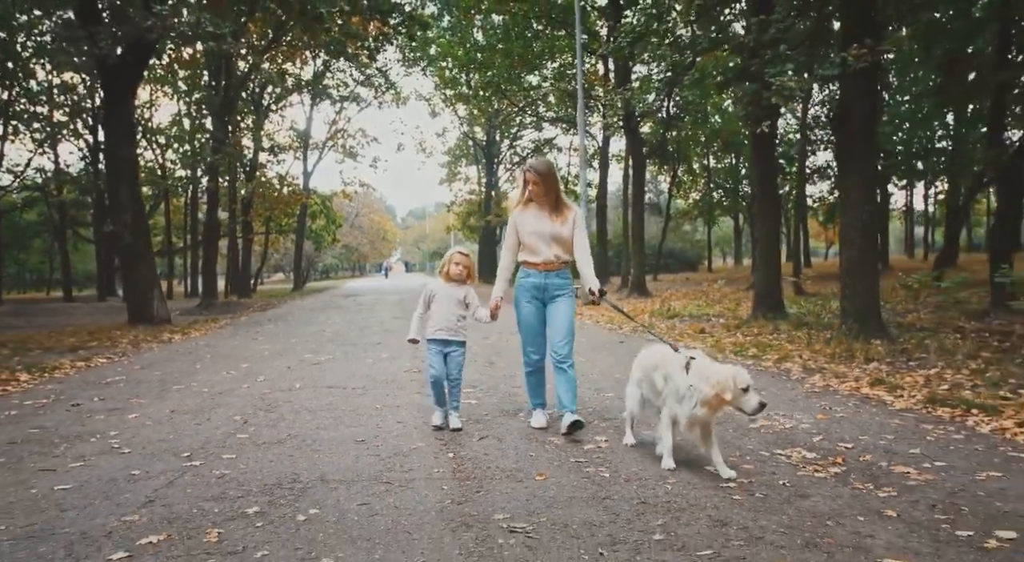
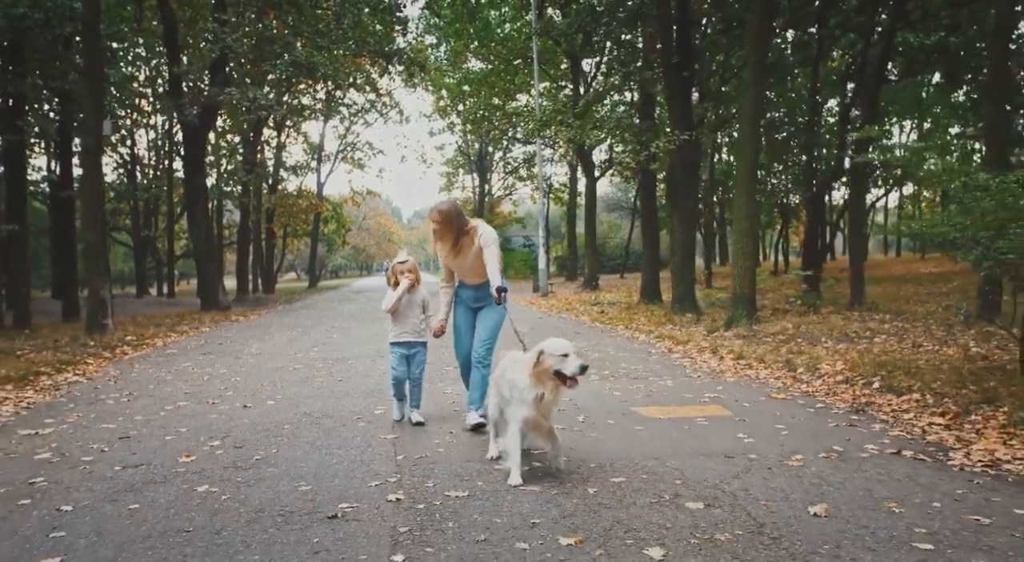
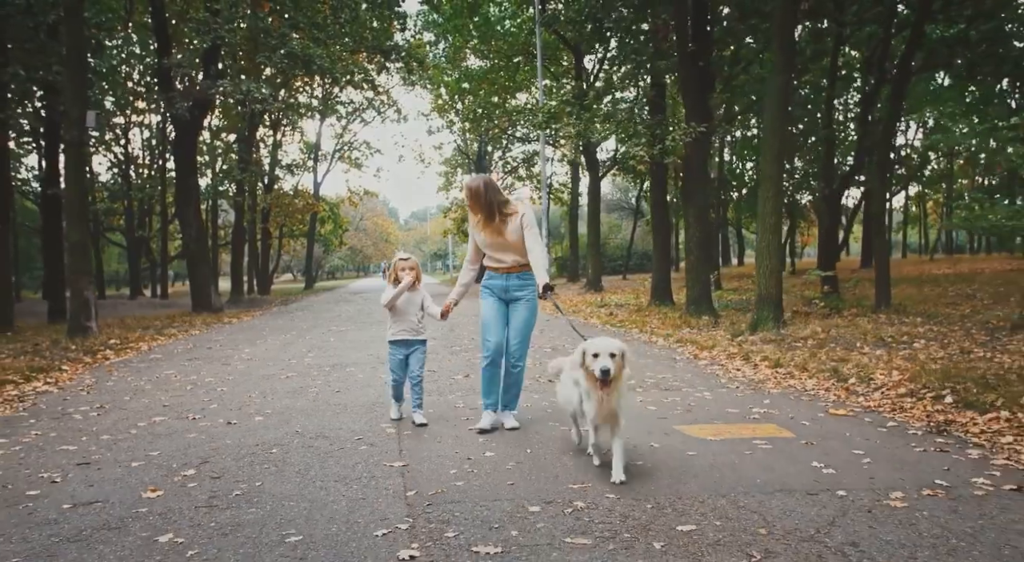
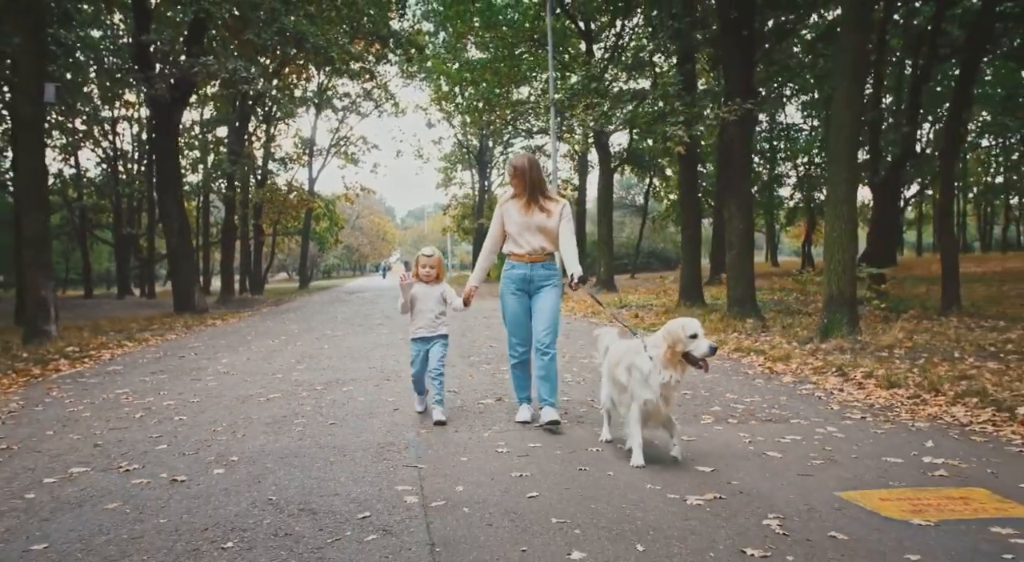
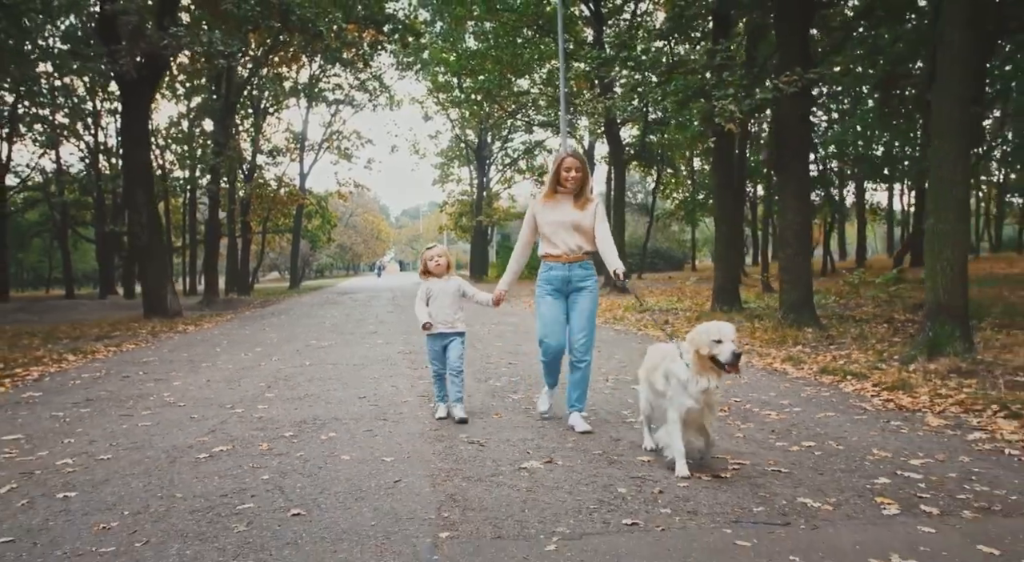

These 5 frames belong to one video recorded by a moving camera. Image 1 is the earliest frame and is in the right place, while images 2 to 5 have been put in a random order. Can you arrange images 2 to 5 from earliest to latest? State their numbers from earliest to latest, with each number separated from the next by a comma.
5, 4, 3, 2
